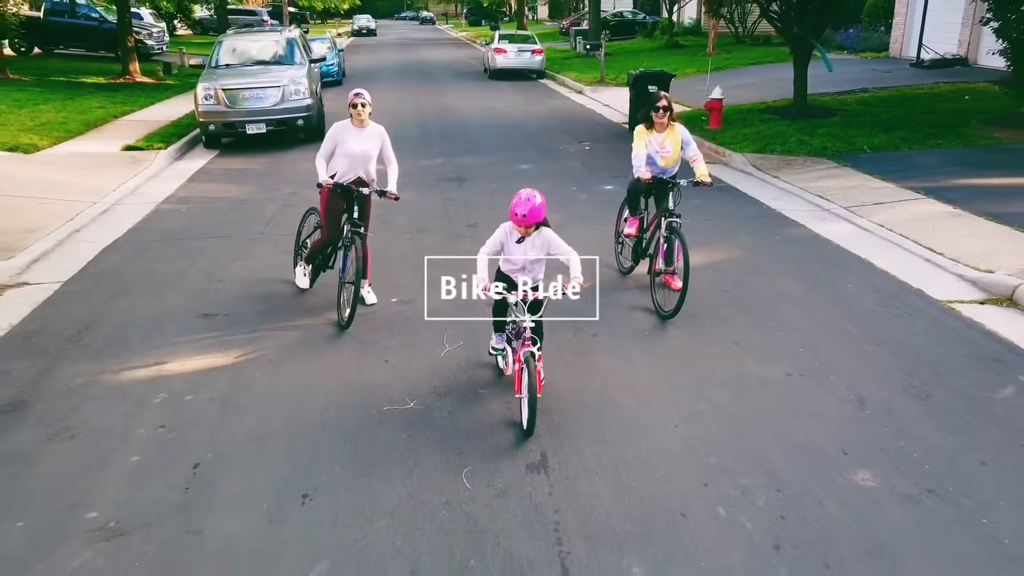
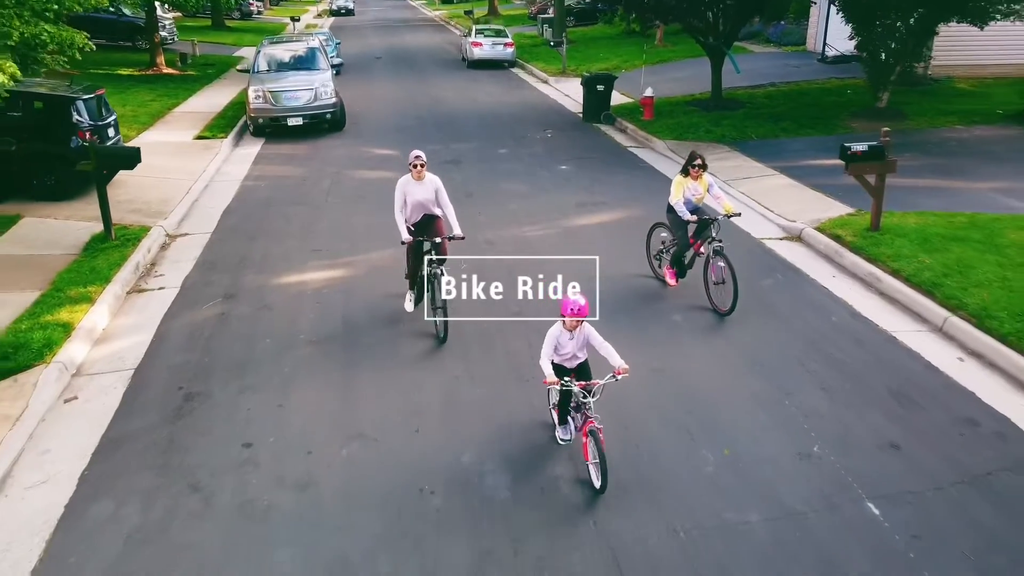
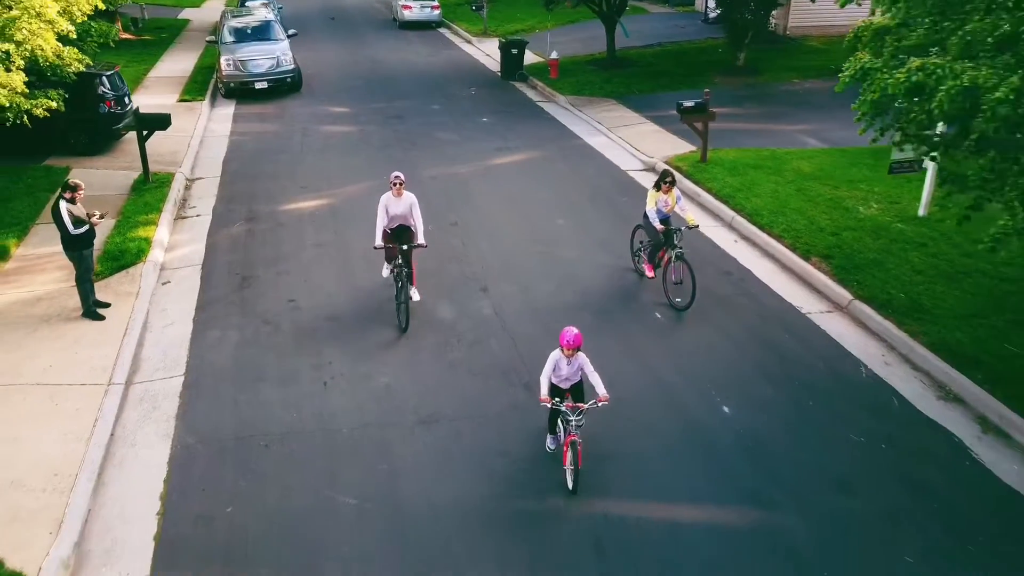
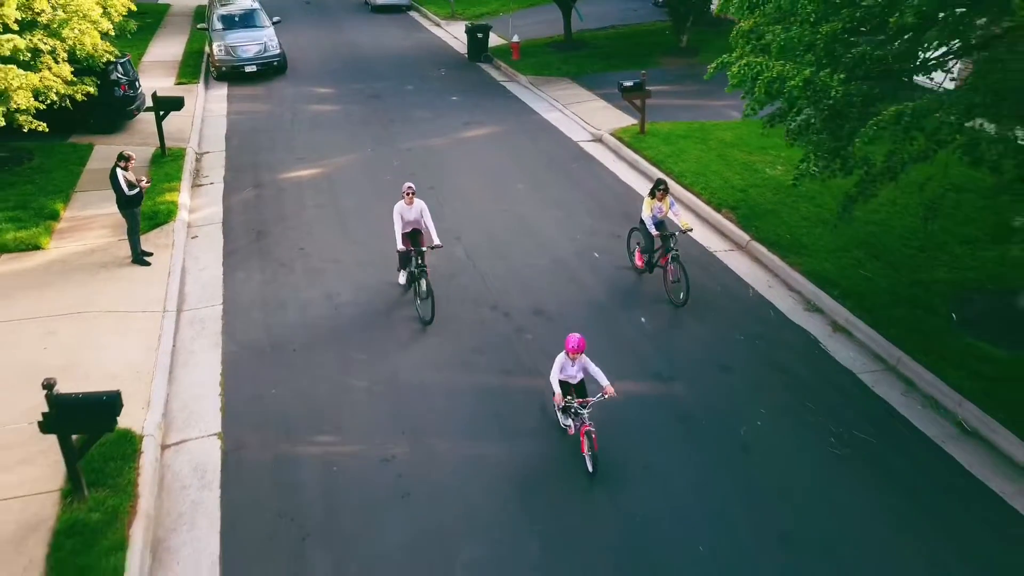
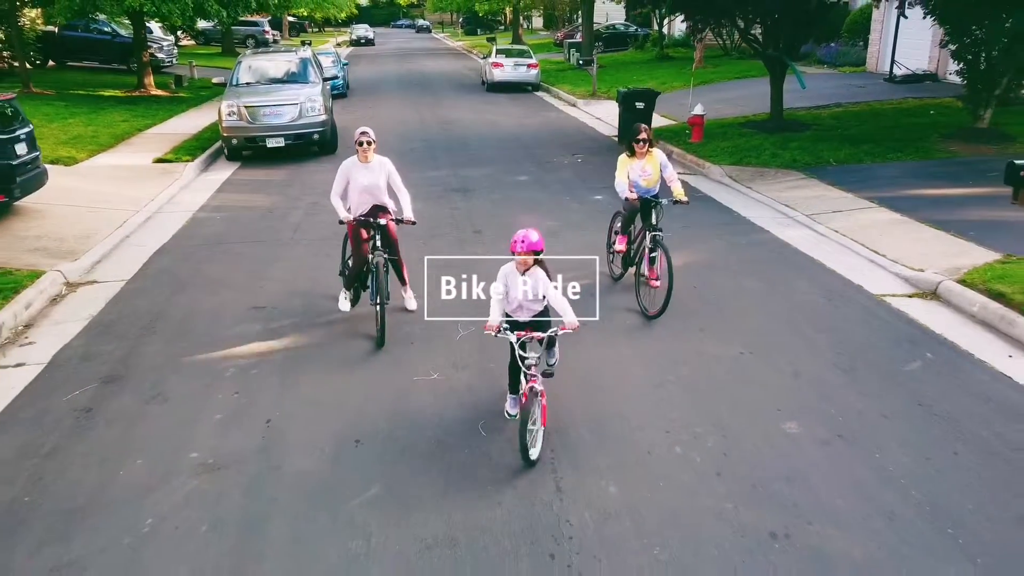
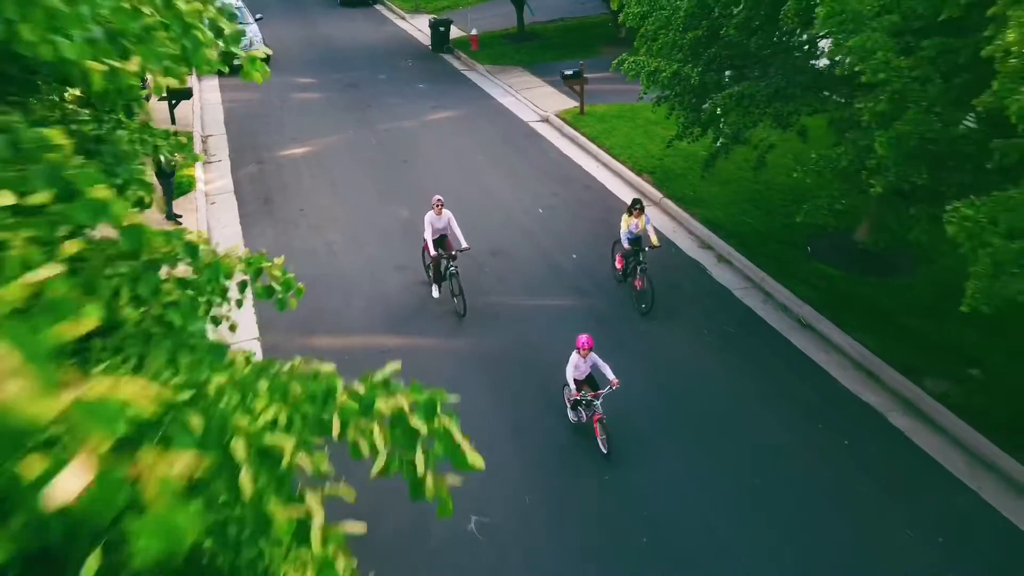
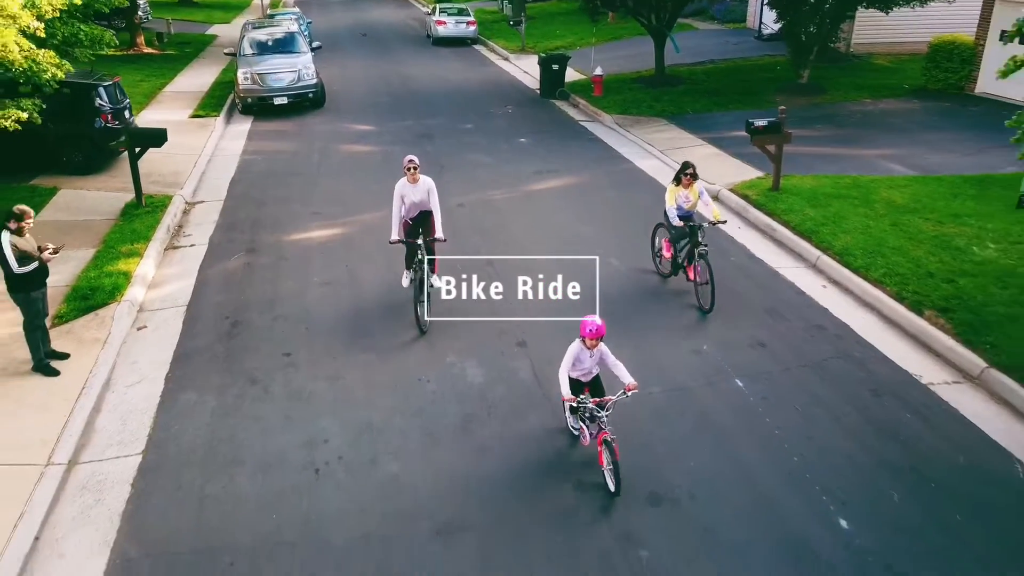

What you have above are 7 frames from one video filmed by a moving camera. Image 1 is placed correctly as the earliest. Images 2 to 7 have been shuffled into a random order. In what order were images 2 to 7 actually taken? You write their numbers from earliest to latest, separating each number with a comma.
5, 2, 7, 3, 4, 6
